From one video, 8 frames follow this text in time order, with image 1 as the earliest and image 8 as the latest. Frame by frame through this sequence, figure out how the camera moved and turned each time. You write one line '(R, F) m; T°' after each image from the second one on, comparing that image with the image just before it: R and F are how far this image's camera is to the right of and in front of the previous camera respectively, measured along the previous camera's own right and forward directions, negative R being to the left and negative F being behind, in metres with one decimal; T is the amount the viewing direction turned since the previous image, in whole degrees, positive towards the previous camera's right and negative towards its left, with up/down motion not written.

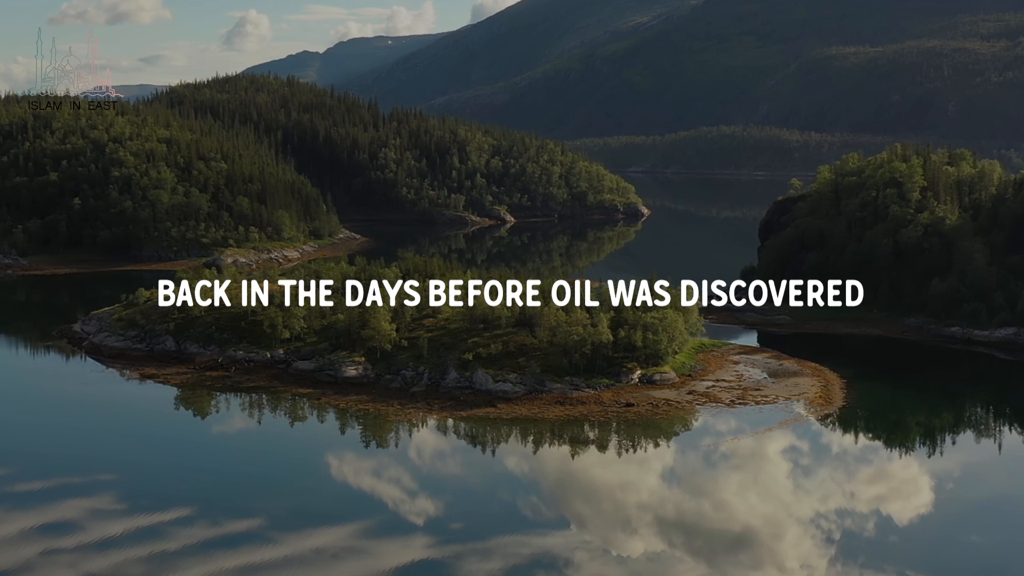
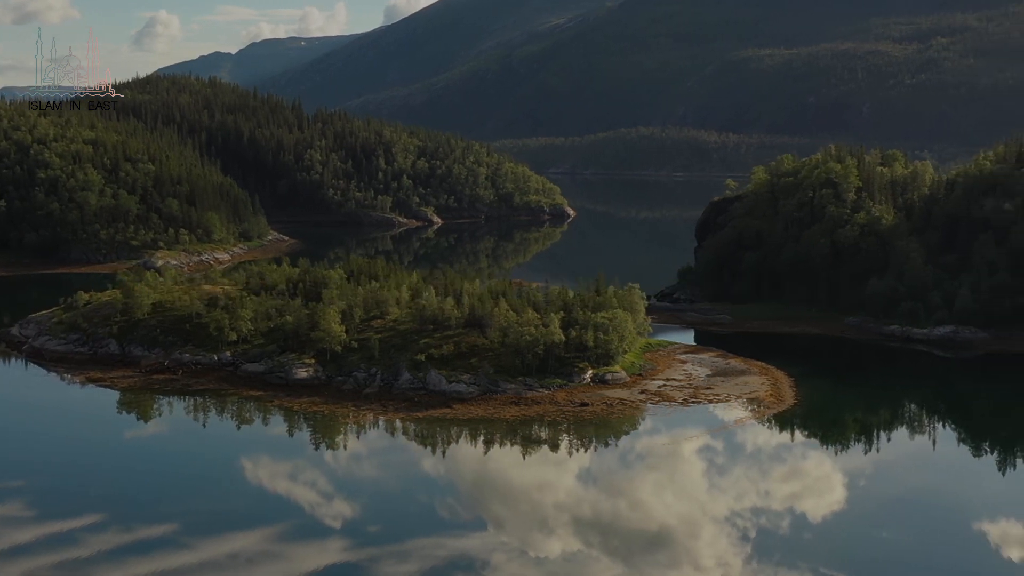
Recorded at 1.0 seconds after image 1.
(+0.2, 0.0) m; +3°
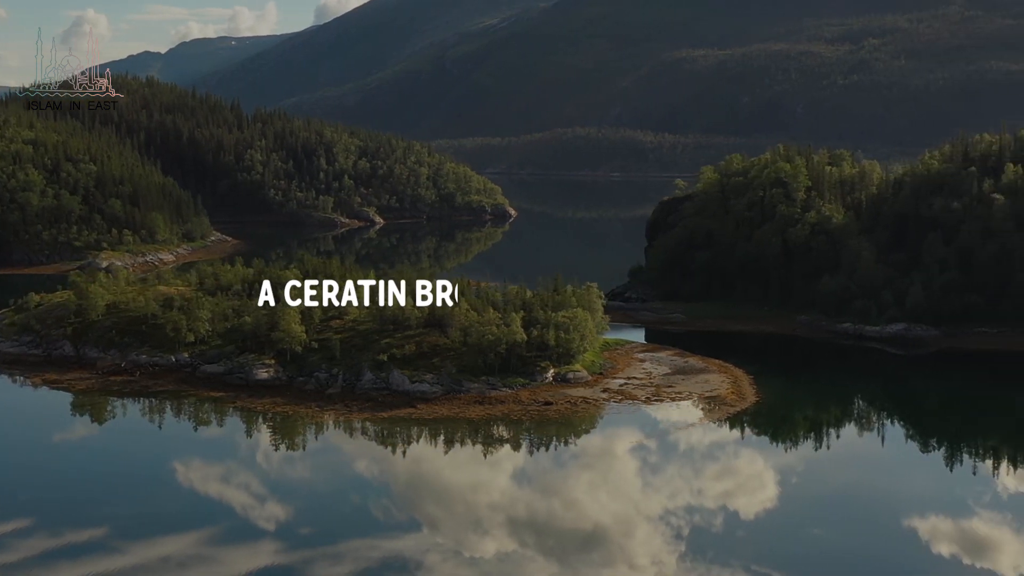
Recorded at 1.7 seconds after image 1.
(+0.2, 0.0) m; +2°
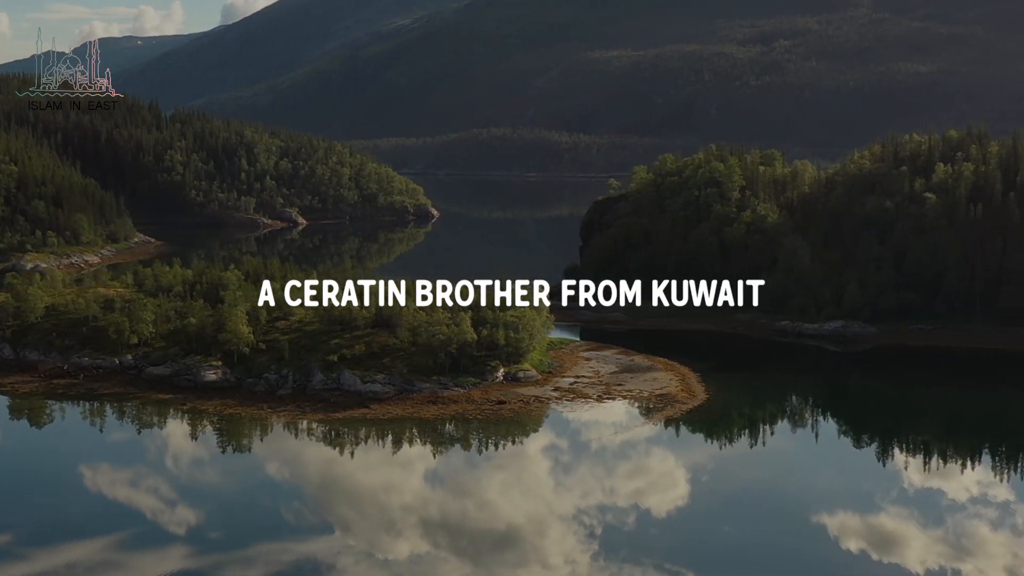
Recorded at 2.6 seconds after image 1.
(+0.3, 0.0) m; +3°
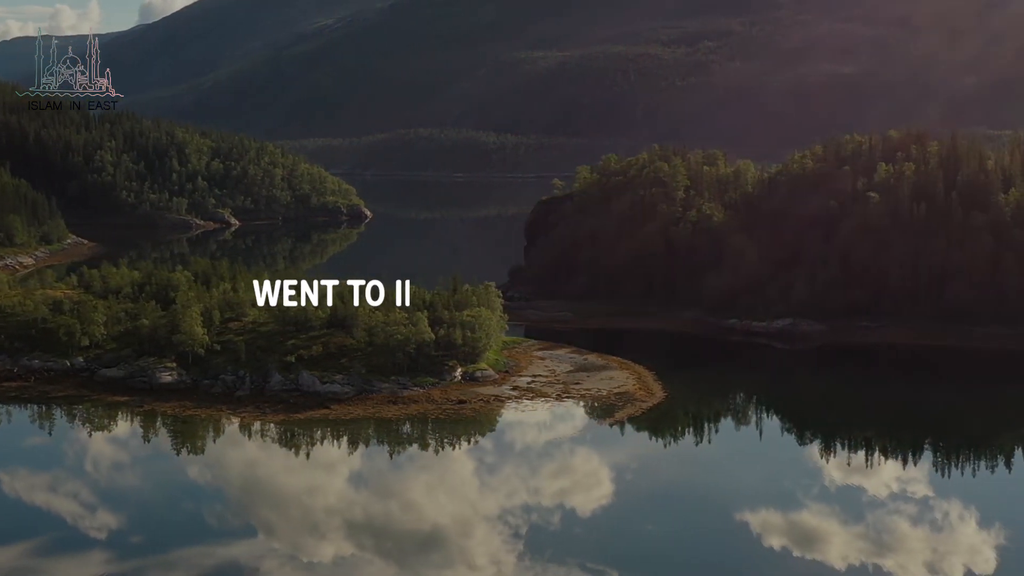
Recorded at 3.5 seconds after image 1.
(+0.2, 0.0) m; +2°
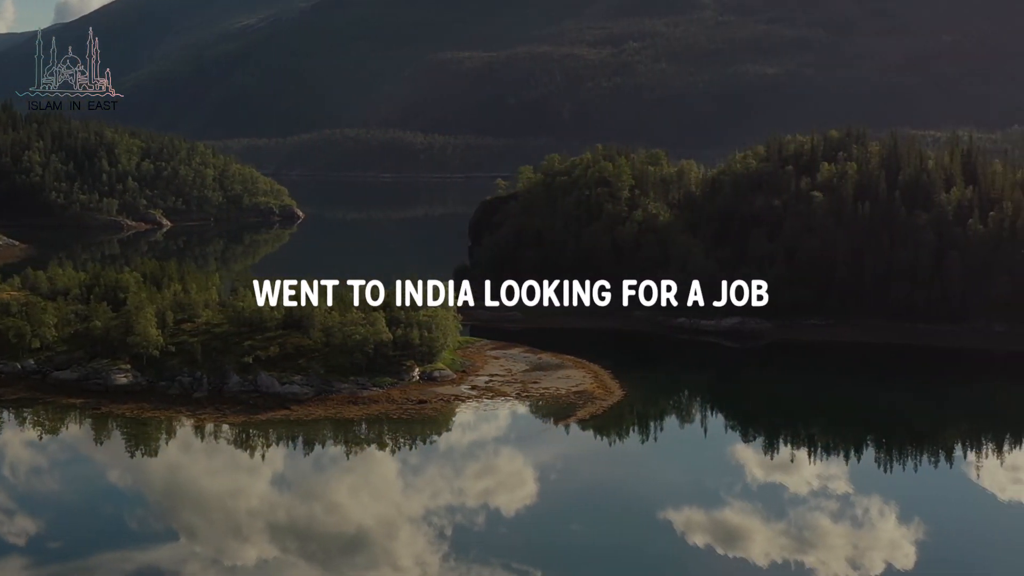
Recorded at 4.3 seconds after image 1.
(+0.2, 0.0) m; +2°
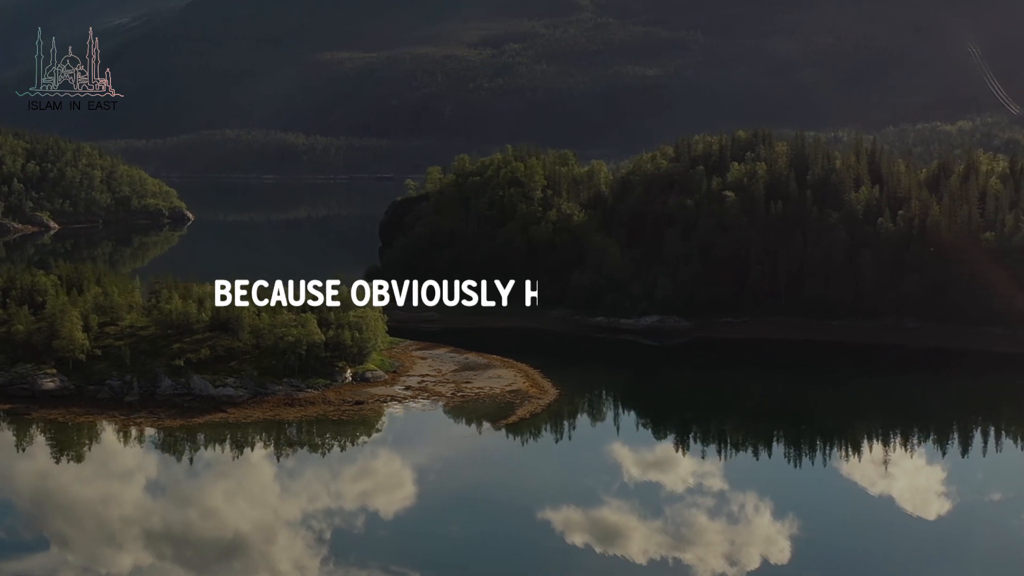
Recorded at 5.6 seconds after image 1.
(+0.4, 0.0) m; +4°
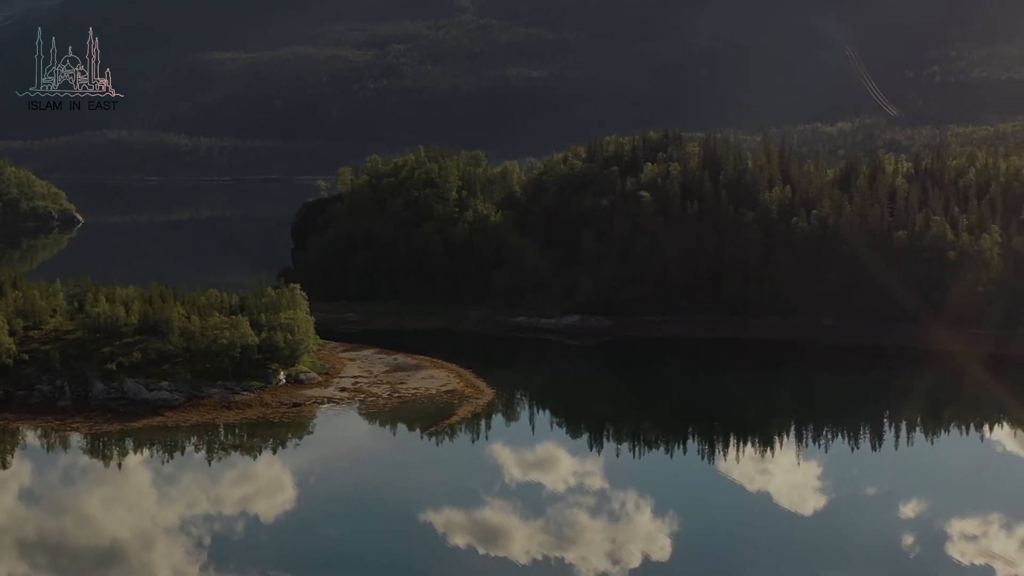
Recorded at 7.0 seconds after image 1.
(+0.4, 0.0) m; +4°
